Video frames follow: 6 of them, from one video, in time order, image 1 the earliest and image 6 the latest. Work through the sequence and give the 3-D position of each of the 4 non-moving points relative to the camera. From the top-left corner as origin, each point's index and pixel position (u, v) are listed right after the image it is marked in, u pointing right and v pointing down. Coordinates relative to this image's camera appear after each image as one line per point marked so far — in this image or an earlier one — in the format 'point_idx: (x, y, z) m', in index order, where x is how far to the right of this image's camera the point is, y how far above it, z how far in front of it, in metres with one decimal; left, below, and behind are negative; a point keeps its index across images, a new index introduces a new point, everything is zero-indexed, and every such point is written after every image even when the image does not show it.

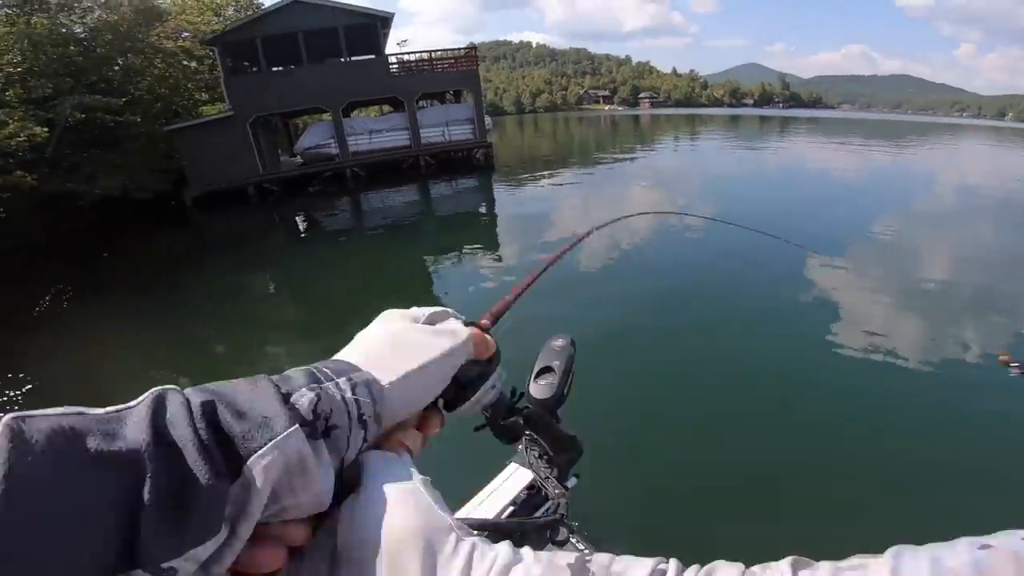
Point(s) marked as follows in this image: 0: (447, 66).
0: (-1.7, +5.5, +15.3) m
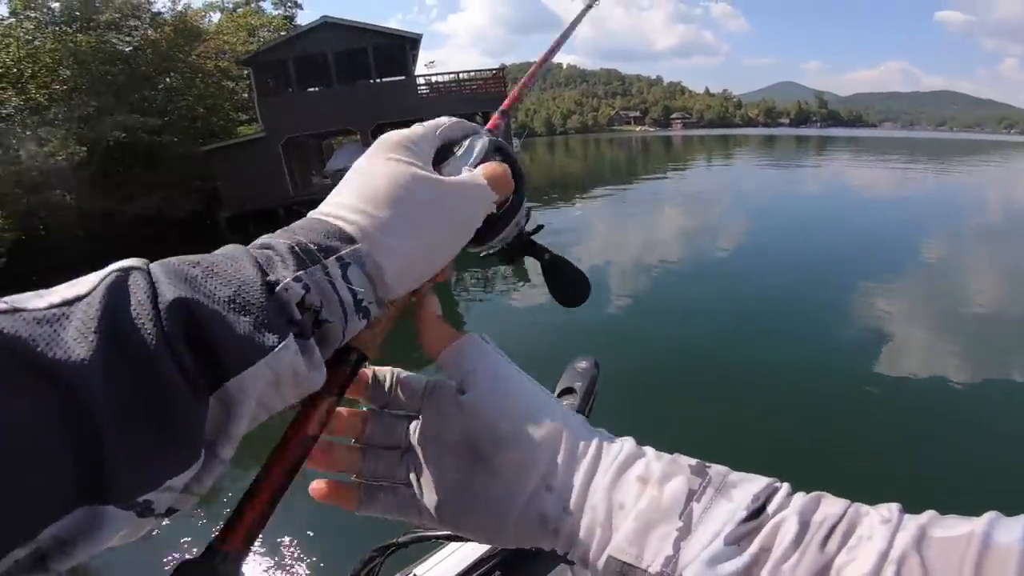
0: (-0.9, +5.0, +15.3) m
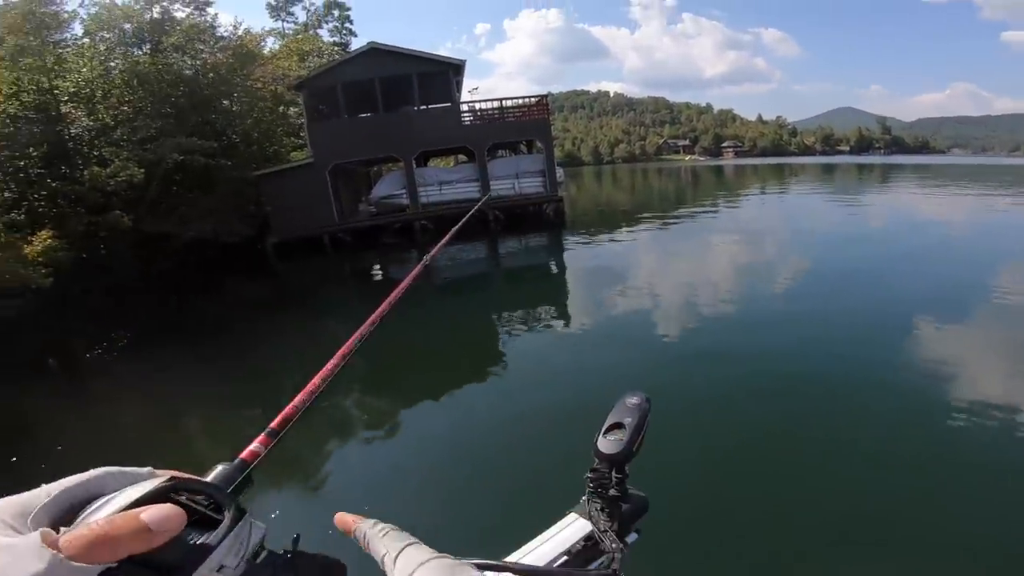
0: (+0.2, +4.3, +15.1) m
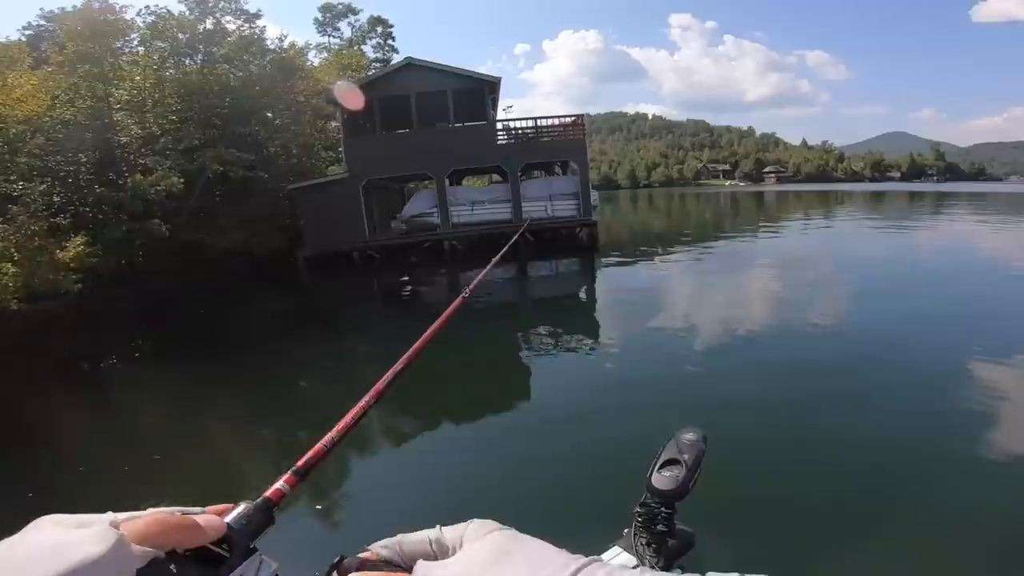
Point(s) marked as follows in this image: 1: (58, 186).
0: (+1.1, +3.7, +14.9) m
1: (-8.0, +1.7, +10.9) m
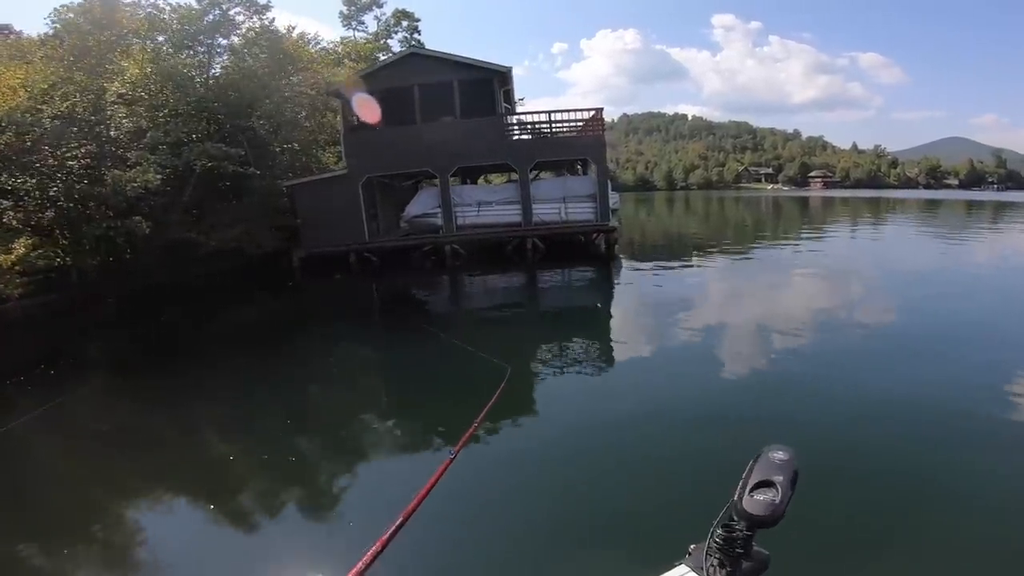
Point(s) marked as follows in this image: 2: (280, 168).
0: (+1.4, +3.5, +13.9) m
1: (-7.9, +1.8, +10.3) m
2: (-6.0, +3.0, +15.6) m
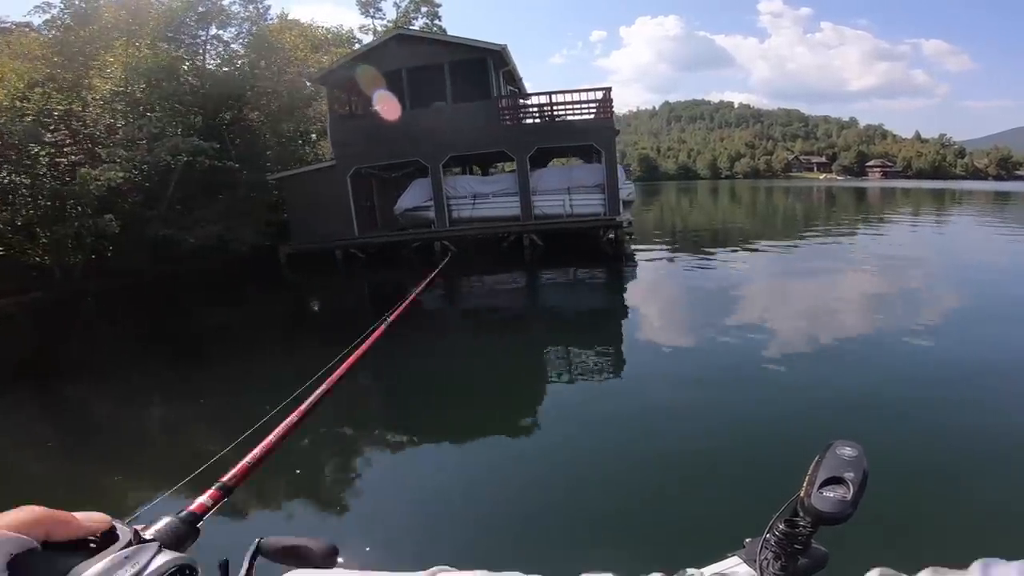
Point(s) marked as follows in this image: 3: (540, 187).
0: (+1.6, +3.5, +12.7) m
1: (-8.0, +1.8, +9.9) m
2: (-5.7, +3.1, +15.0) m
3: (+0.9, +2.2, +13.2) m
